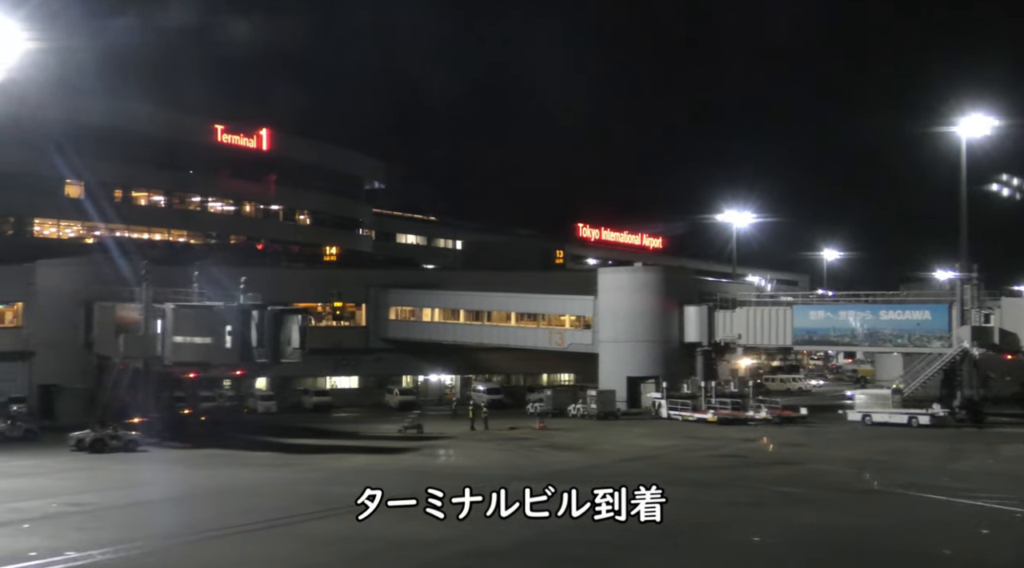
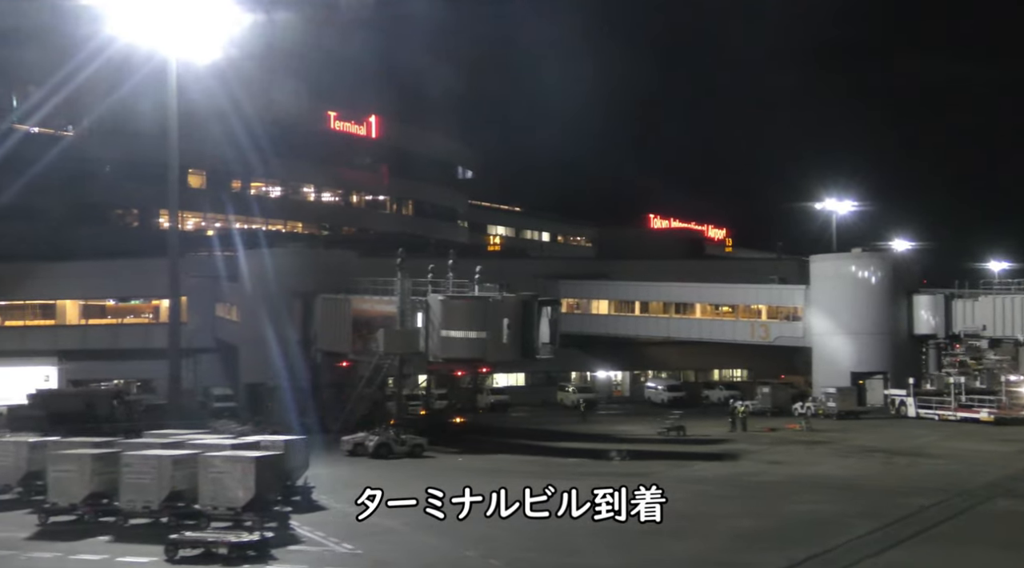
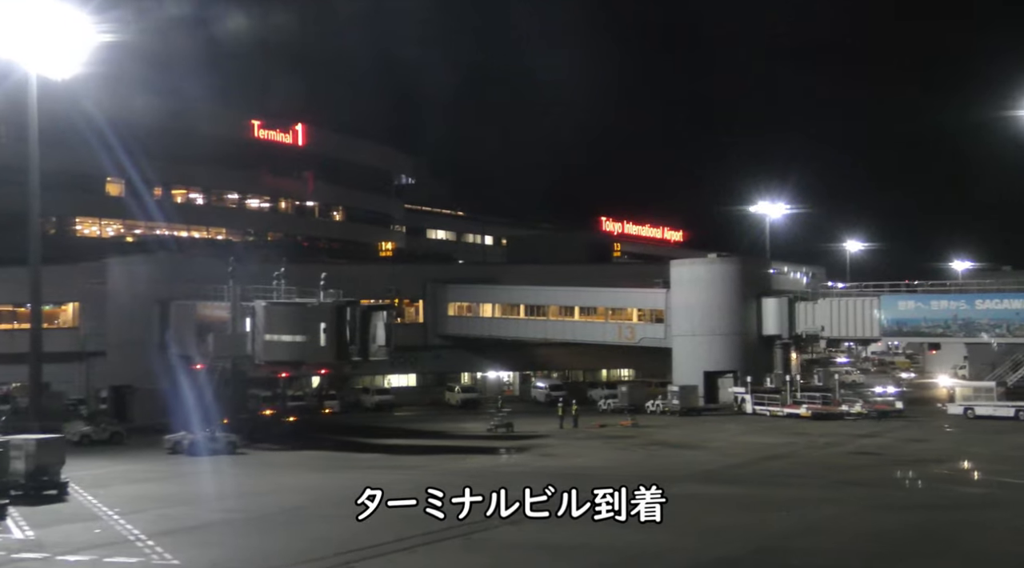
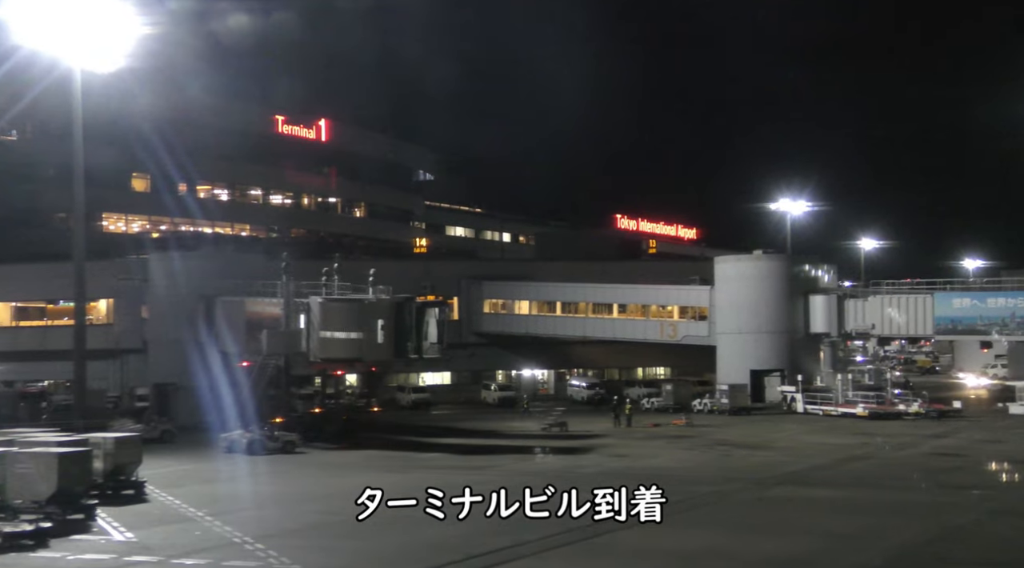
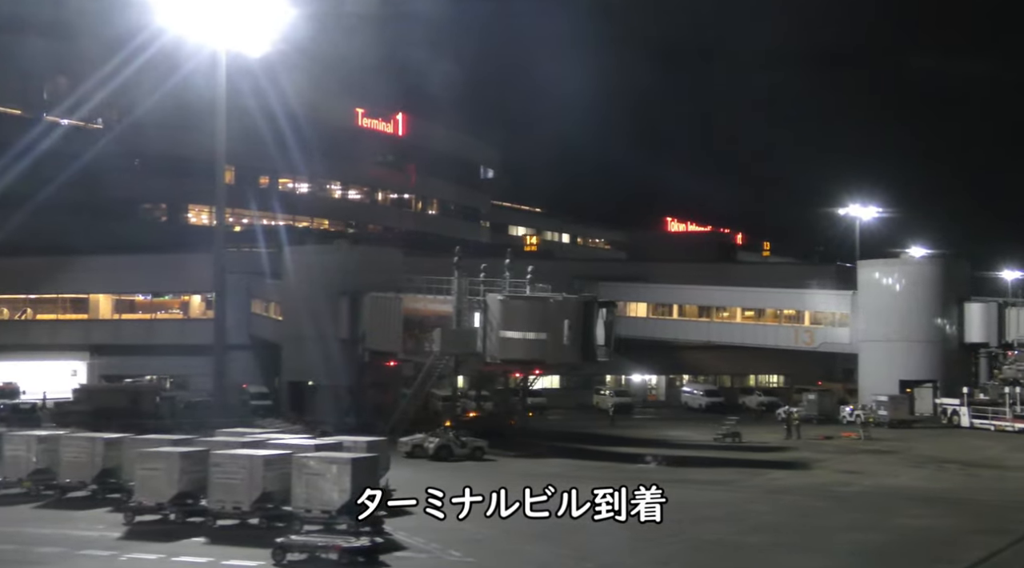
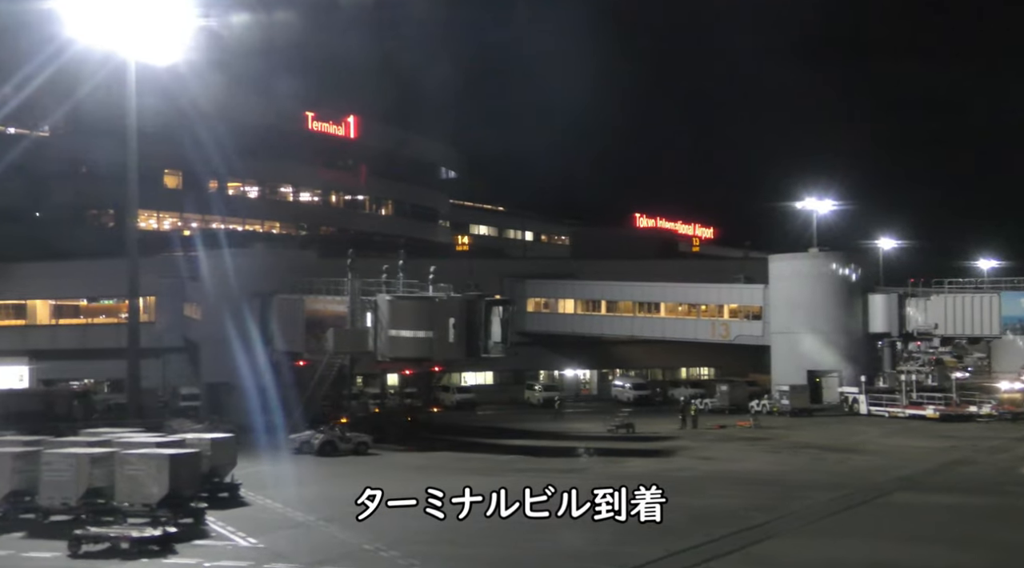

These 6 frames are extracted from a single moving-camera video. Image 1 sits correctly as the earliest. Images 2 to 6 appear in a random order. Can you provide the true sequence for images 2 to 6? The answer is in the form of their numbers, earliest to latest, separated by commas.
3, 4, 6, 2, 5
